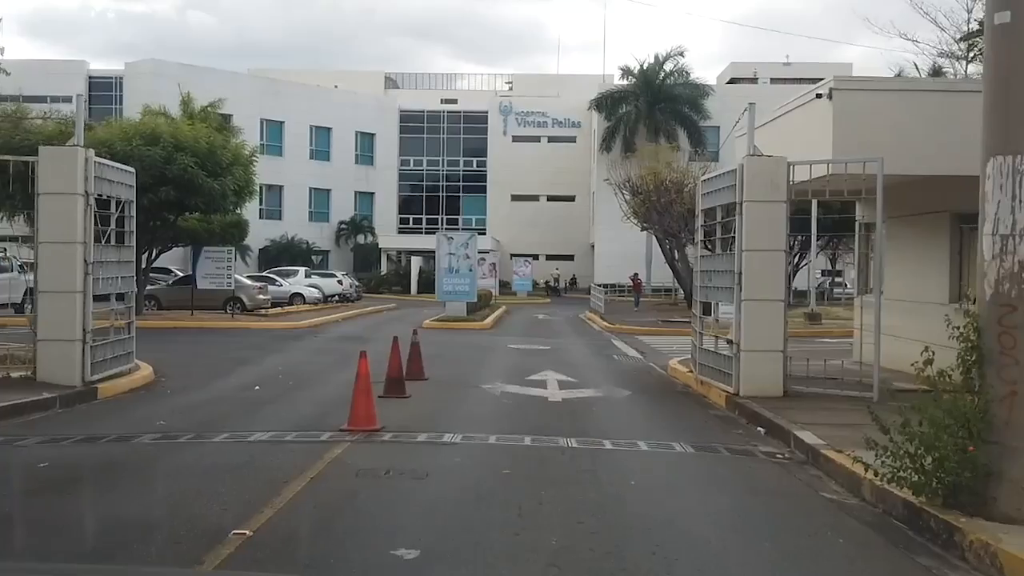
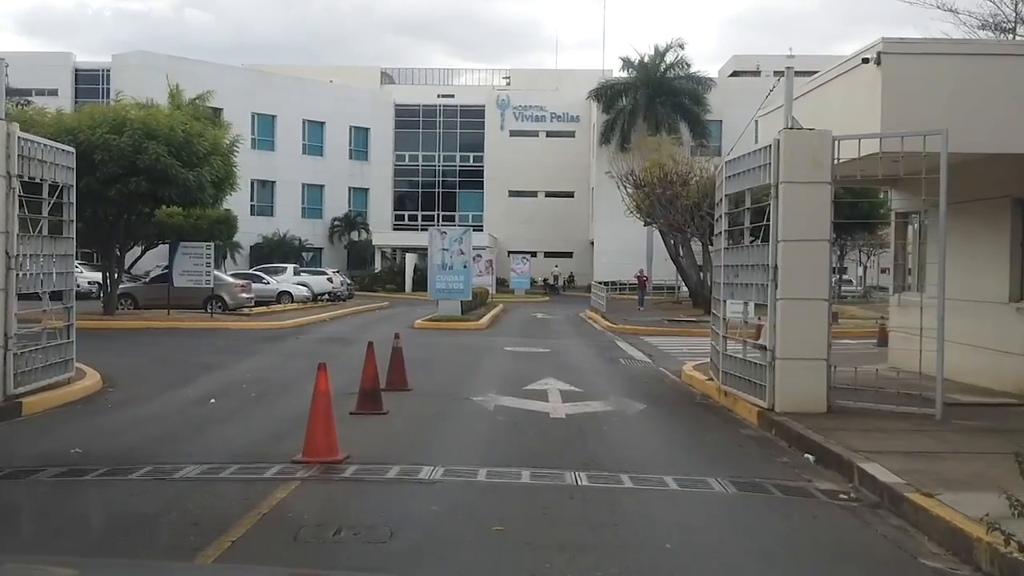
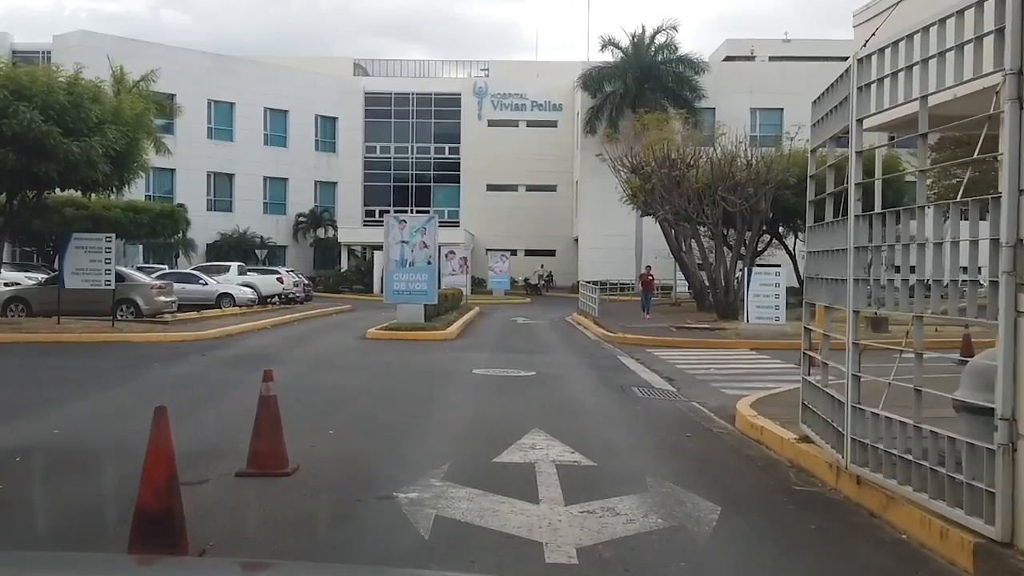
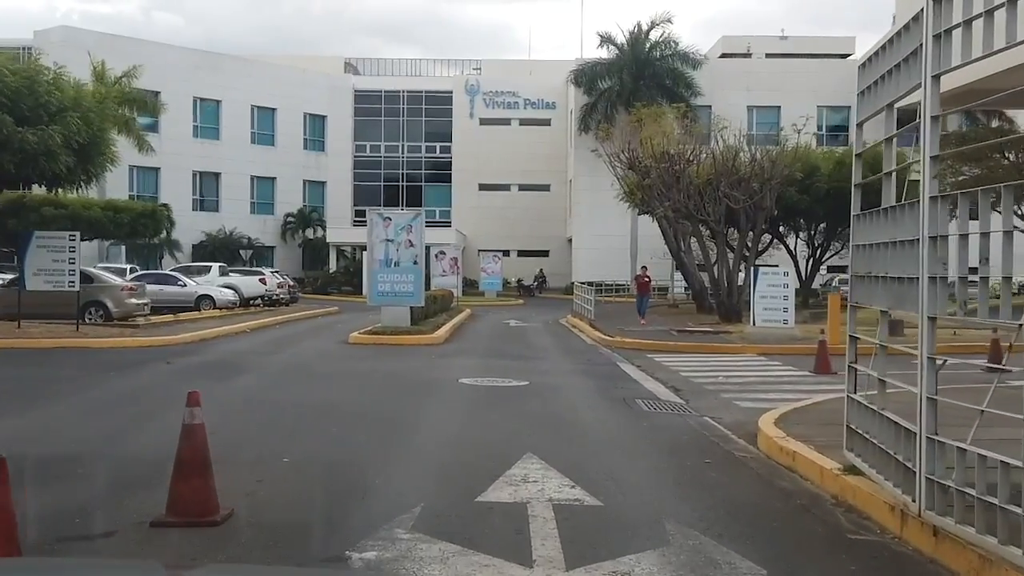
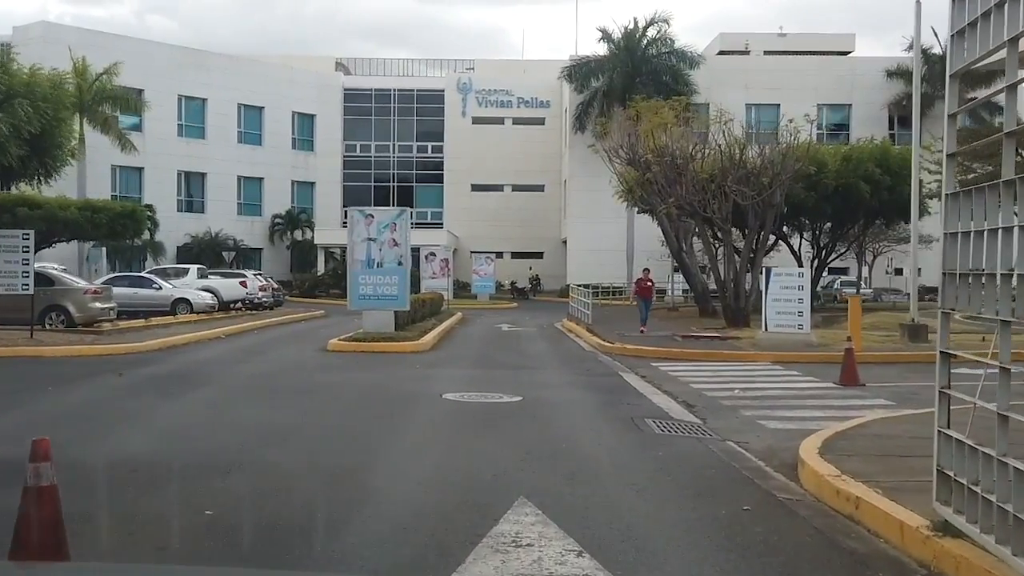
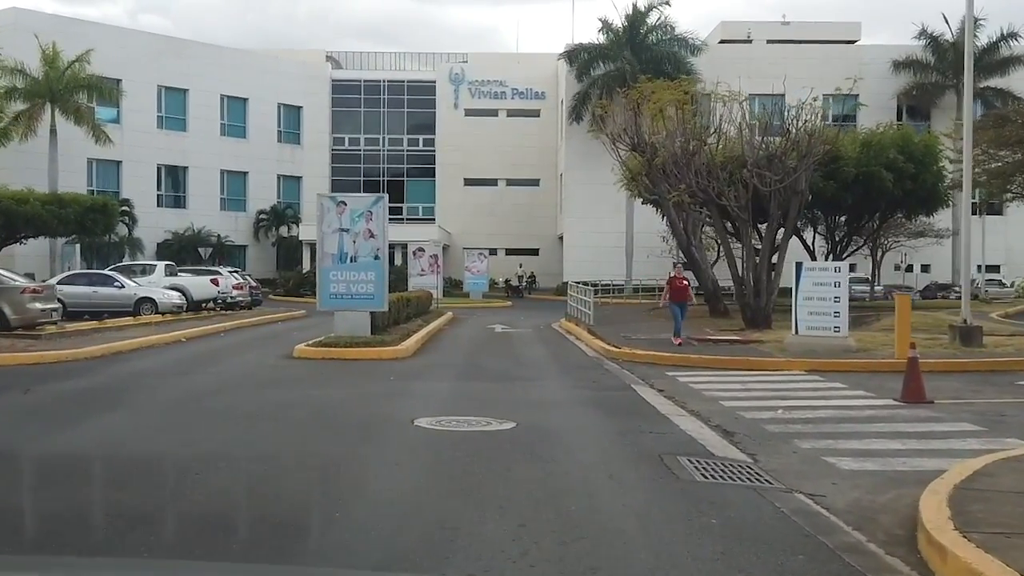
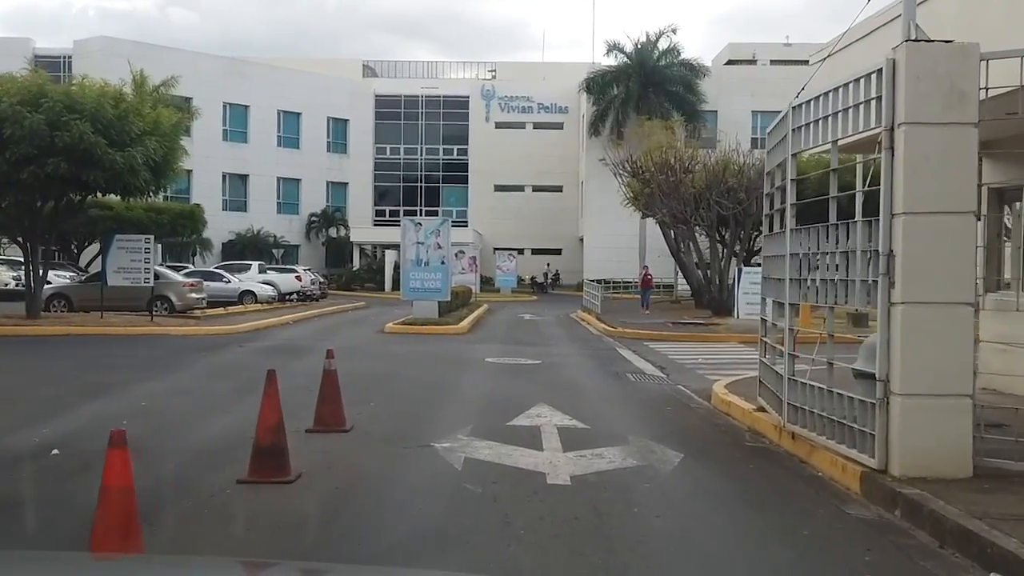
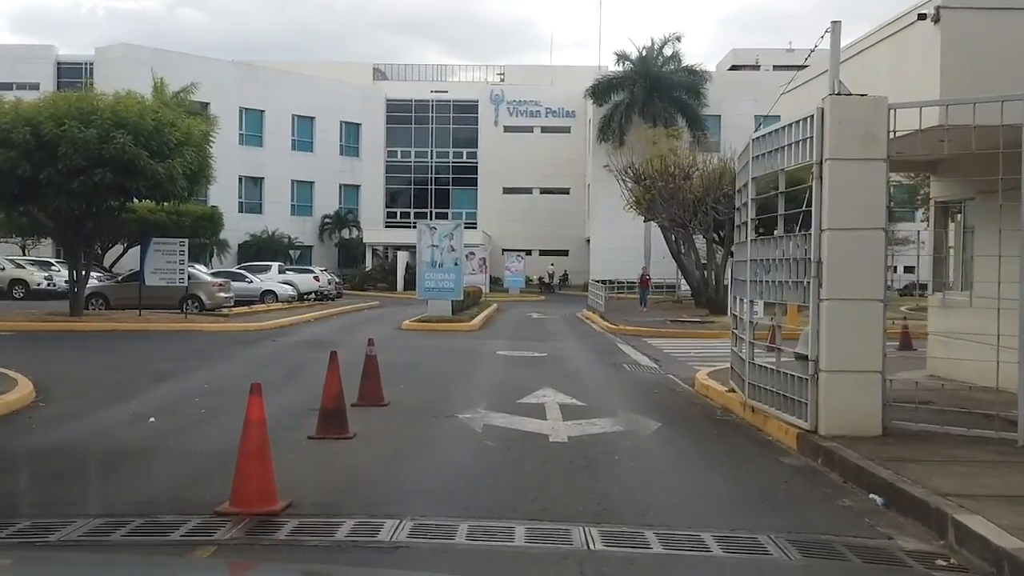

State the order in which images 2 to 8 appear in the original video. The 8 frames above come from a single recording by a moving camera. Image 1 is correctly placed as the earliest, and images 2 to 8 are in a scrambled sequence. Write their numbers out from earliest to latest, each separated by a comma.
2, 8, 7, 3, 4, 5, 6
